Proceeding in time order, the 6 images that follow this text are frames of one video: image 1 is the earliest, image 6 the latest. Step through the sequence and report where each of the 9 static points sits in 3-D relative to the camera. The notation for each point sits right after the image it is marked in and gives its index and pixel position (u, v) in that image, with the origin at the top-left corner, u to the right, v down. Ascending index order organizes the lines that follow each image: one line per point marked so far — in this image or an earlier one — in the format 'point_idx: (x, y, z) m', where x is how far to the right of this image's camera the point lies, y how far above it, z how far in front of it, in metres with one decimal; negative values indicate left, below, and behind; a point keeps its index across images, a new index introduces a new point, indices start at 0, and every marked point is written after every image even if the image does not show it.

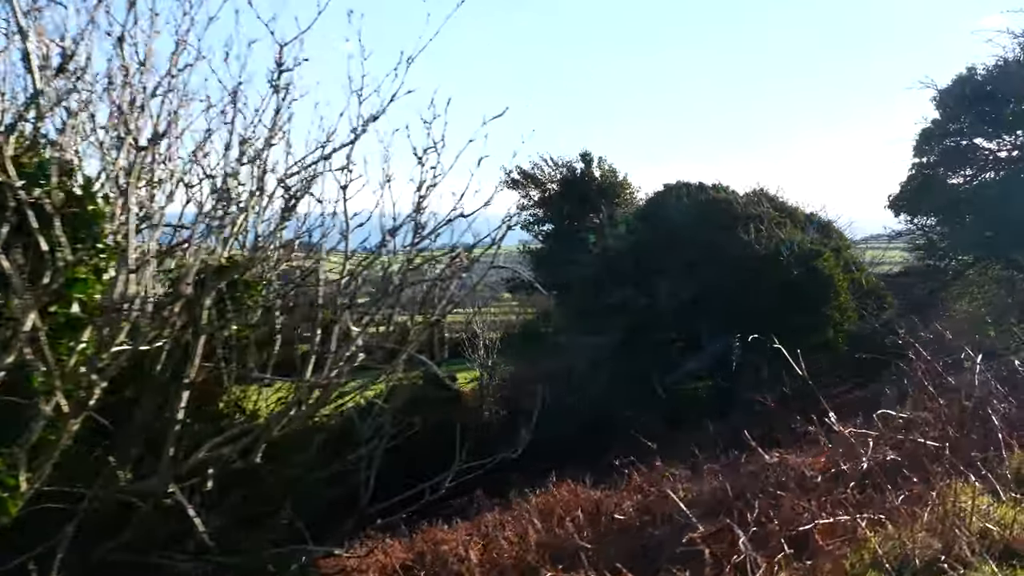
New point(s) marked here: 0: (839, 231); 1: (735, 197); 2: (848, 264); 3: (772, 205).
0: (+4.6, +0.8, +16.9) m
1: (+3.2, +1.3, +16.9) m
2: (+4.6, +0.3, +16.1) m
3: (+3.8, +1.2, +17.4) m
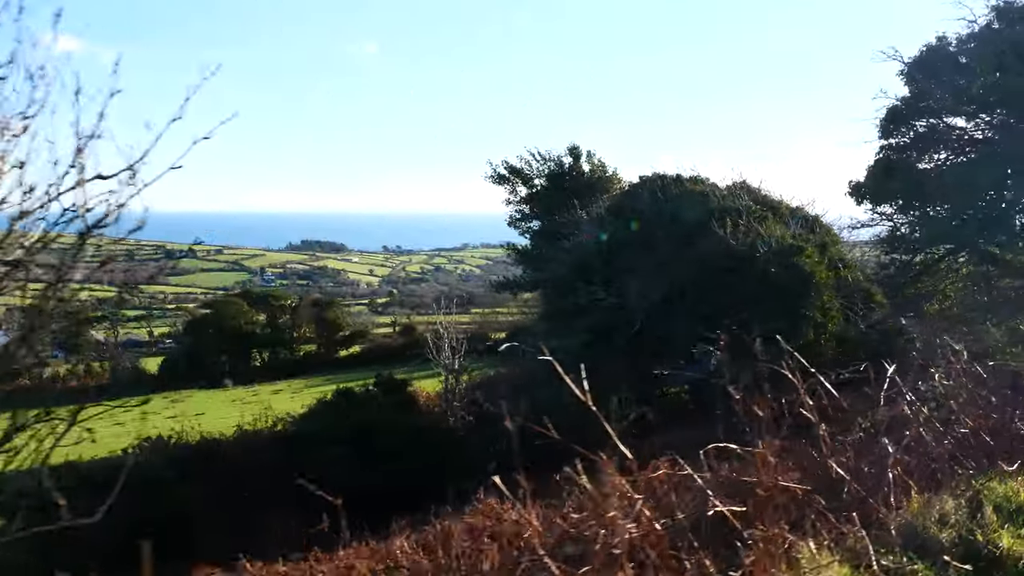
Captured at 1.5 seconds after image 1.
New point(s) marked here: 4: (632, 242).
0: (+4.1, +0.9, +15.8) m
1: (+2.7, +1.3, +15.8) m
2: (+4.1, +0.3, +15.0) m
3: (+3.3, +1.2, +16.3) m
4: (+1.6, +0.6, +16.0) m
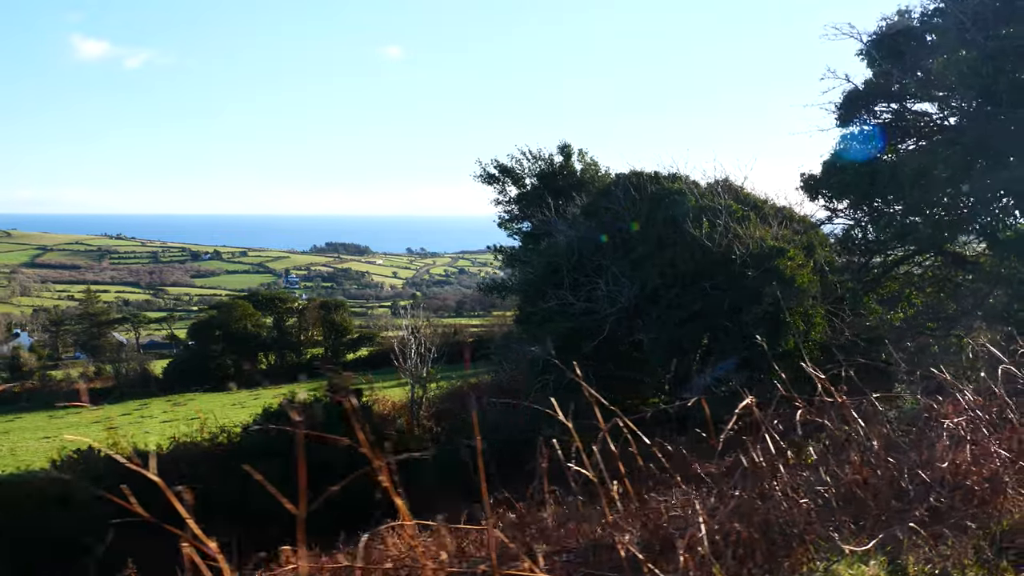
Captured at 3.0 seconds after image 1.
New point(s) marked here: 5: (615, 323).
0: (+3.7, +0.8, +14.8) m
1: (+2.3, +1.2, +14.9) m
2: (+3.6, +0.3, +14.0) m
3: (+2.9, +1.2, +15.3) m
4: (+1.2, +0.5, +15.0) m
5: (+1.2, -0.4, +14.3) m
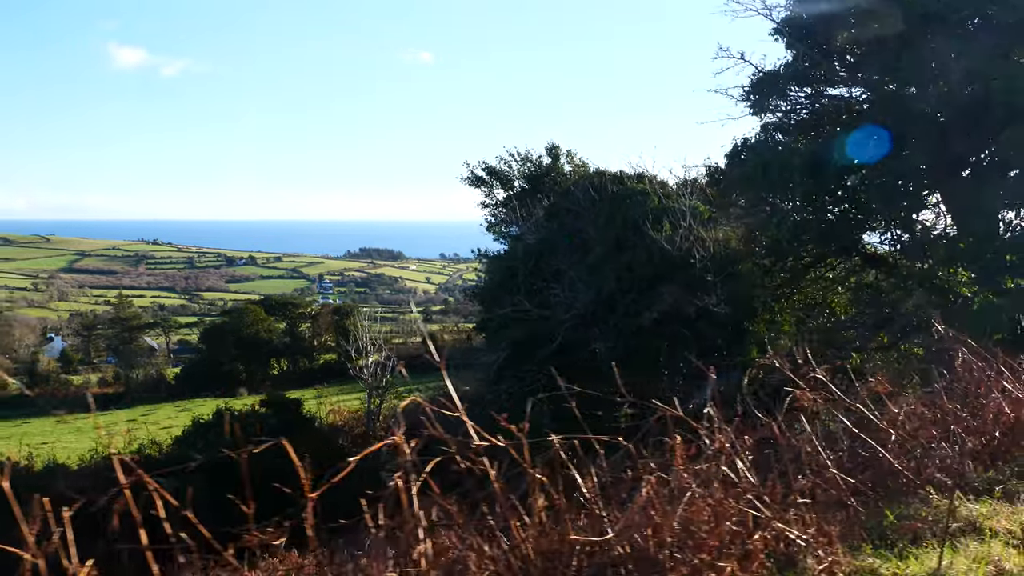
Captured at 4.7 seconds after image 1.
0: (+3.1, +0.7, +14.0) m
1: (+1.7, +1.2, +14.0) m
2: (+3.0, +0.2, +13.2) m
3: (+2.3, +1.1, +14.5) m
4: (+0.7, +0.5, +14.3) m
5: (+0.6, -0.5, +13.5) m
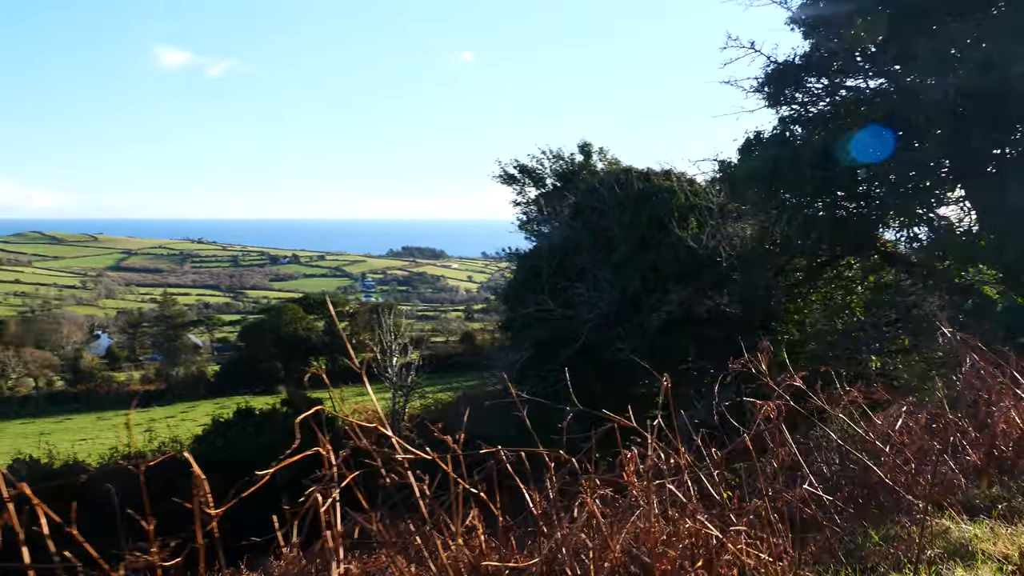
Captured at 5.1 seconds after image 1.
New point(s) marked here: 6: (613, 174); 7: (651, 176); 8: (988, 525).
0: (+3.4, +0.7, +13.6) m
1: (+2.0, +1.2, +13.8) m
2: (+3.3, +0.2, +12.8) m
3: (+2.6, +1.1, +14.2) m
4: (+0.9, +0.5, +14.0) m
5: (+0.9, -0.5, +13.3) m
6: (+1.3, +1.4, +15.0) m
7: (+1.7, +1.4, +14.4) m
8: (+1.2, -0.6, +2.9) m
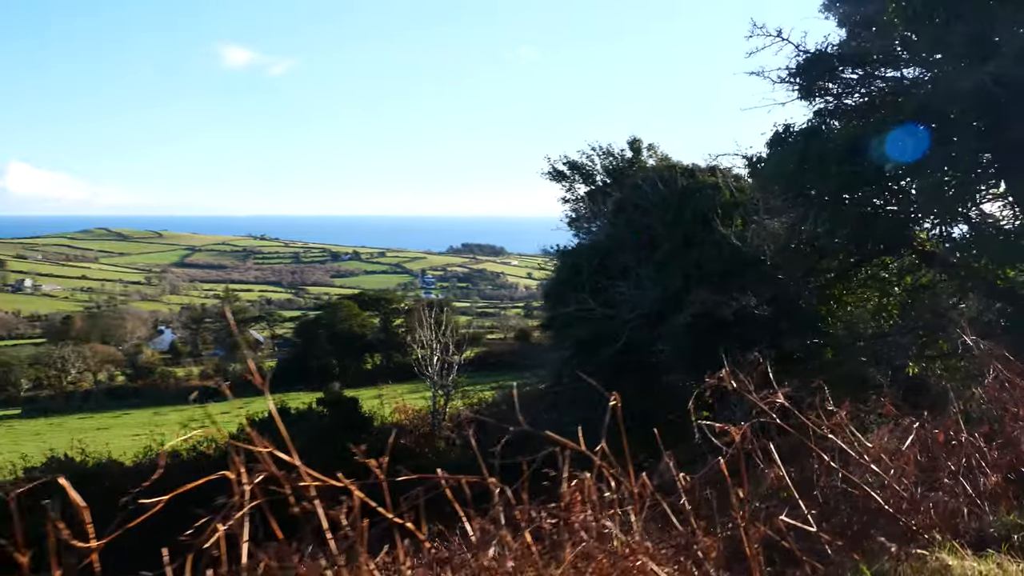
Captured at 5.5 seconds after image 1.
0: (+3.8, +0.7, +13.2) m
1: (+2.5, +1.2, +13.4) m
2: (+3.7, +0.2, +12.4) m
3: (+3.1, +1.1, +13.8) m
4: (+1.4, +0.5, +13.7) m
5: (+1.3, -0.4, +13.0) m
6: (+1.8, +1.4, +14.6) m
7: (+2.2, +1.4, +14.1) m
8: (+1.1, -0.6, +2.6) m
